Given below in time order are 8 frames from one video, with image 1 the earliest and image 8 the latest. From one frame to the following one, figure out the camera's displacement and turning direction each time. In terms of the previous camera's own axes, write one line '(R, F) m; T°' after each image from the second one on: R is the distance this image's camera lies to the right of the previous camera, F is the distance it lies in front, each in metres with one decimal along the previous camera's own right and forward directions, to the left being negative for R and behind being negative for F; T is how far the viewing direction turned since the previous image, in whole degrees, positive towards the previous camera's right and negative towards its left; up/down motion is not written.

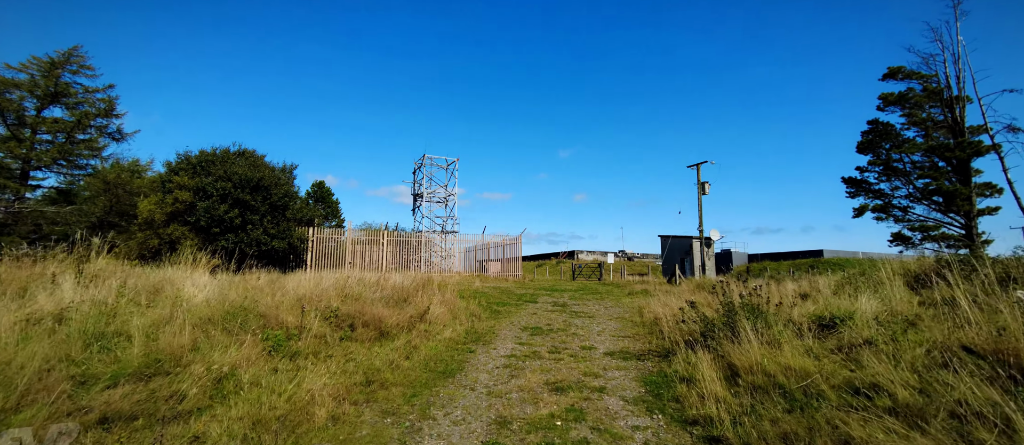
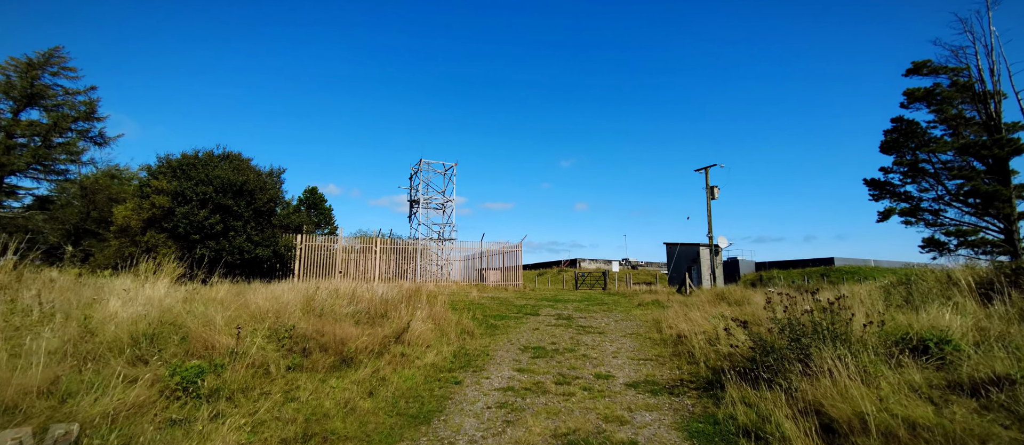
(0.0, +1.3) m; 0°
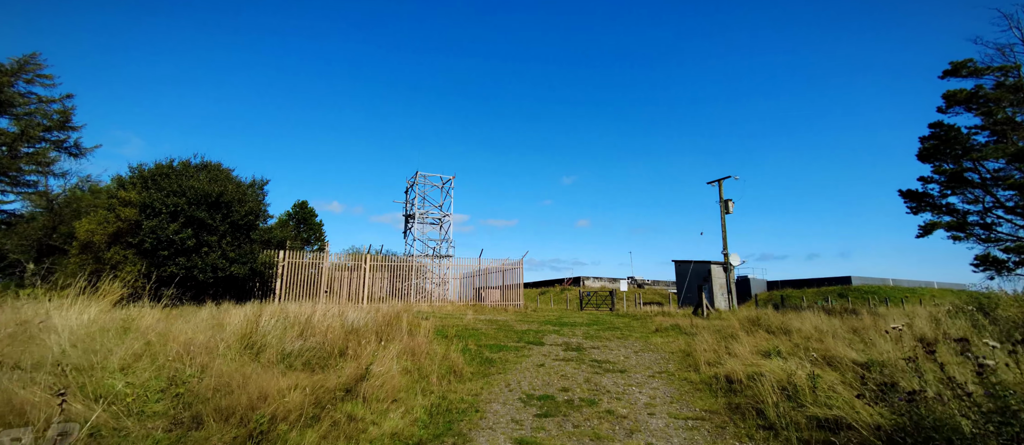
(0.0, +1.7) m; 0°
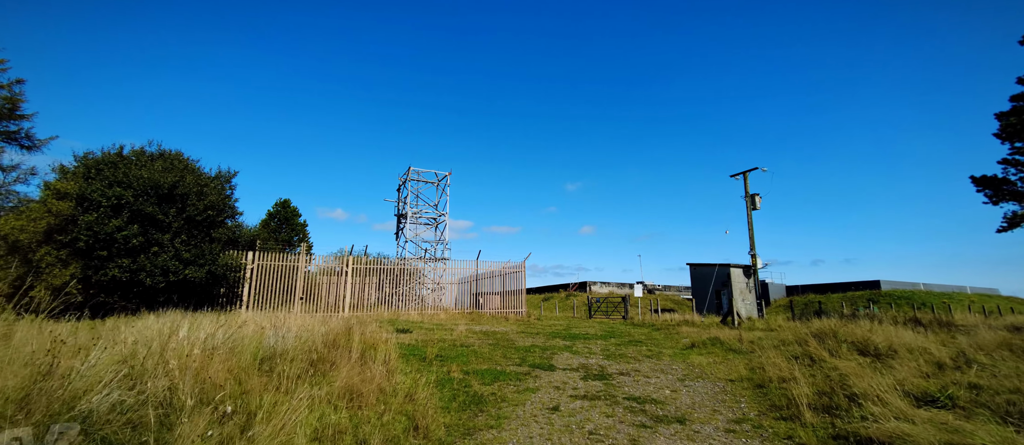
(0.0, +2.6) m; 0°
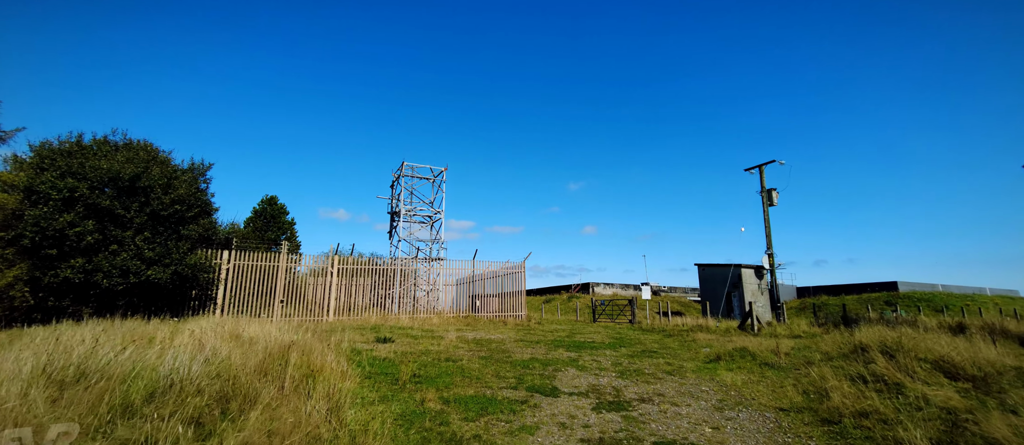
(+0.1, +1.5) m; 0°
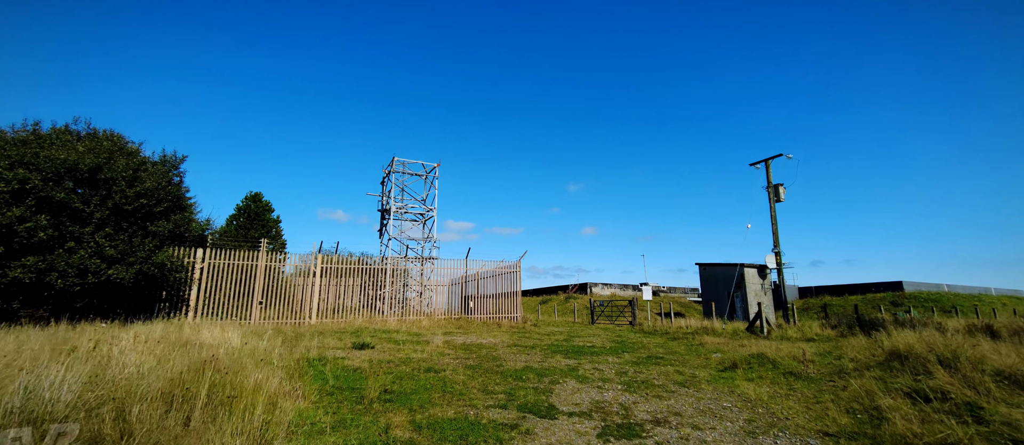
(+0.1, +1.0) m; 0°
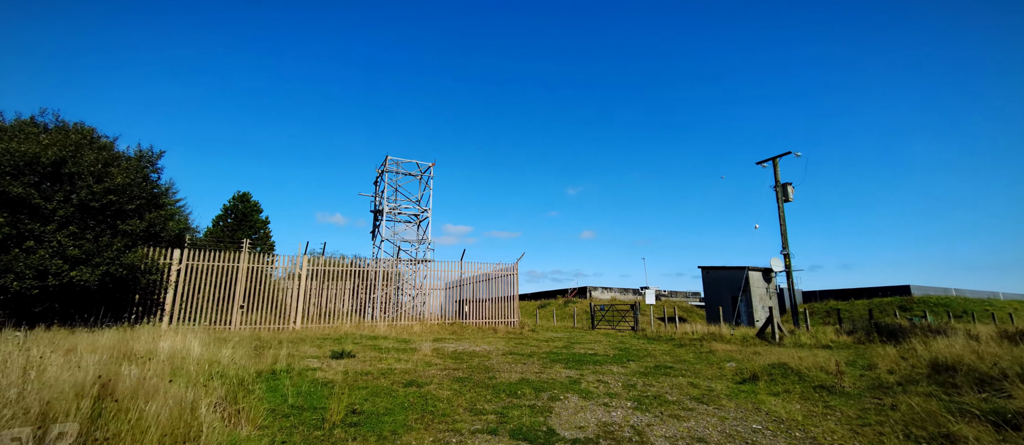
(+0.1, +0.9) m; 0°
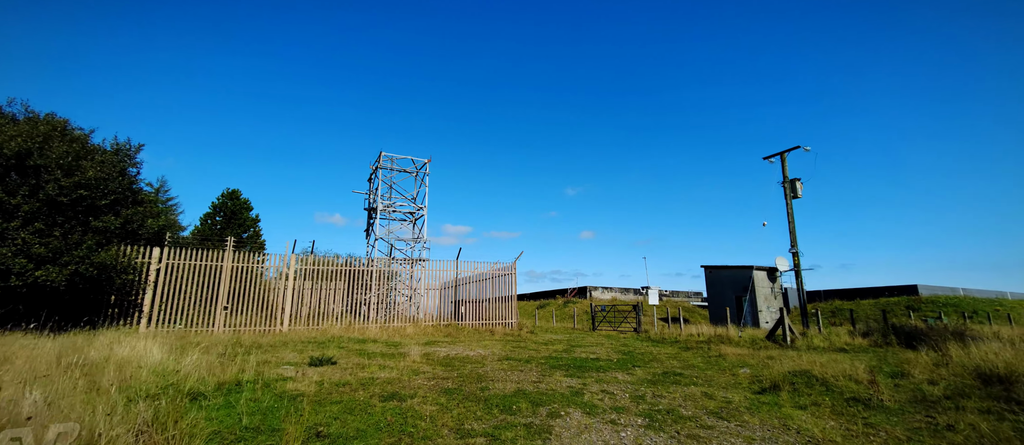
(+0.1, +0.7) m; 0°
